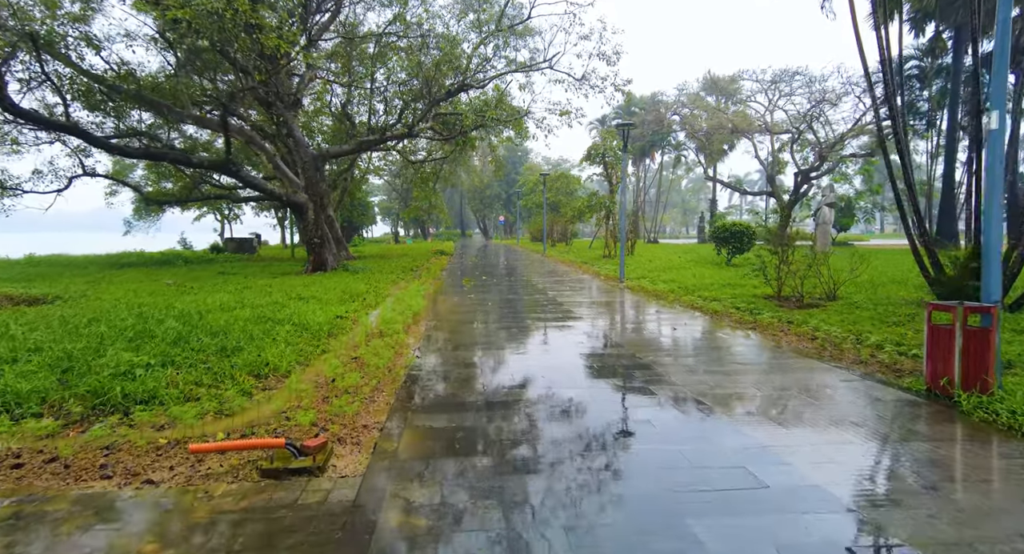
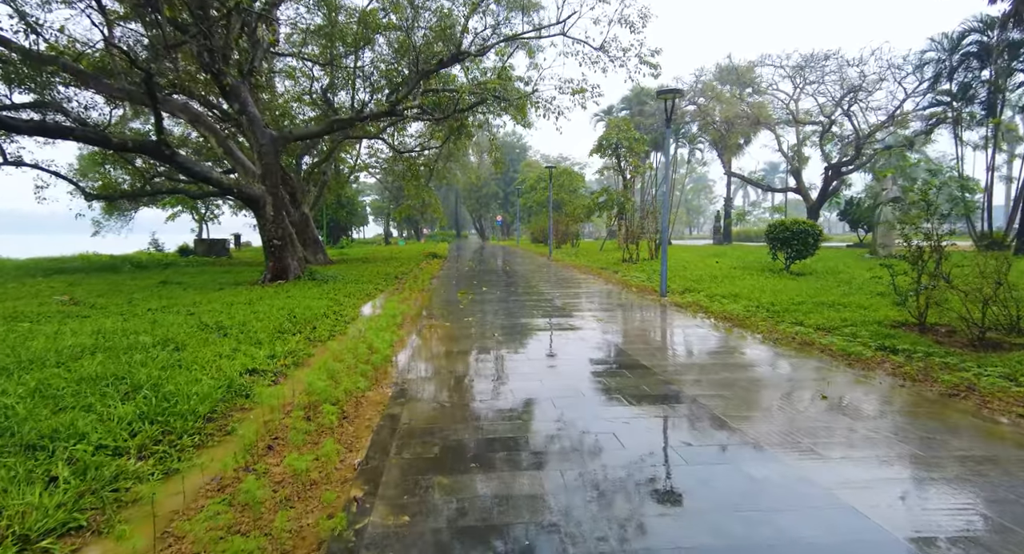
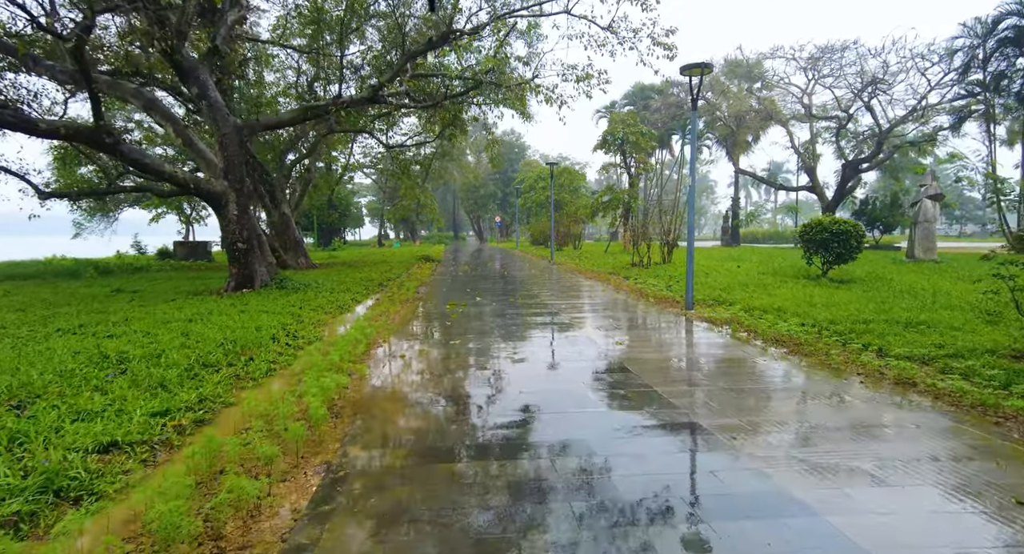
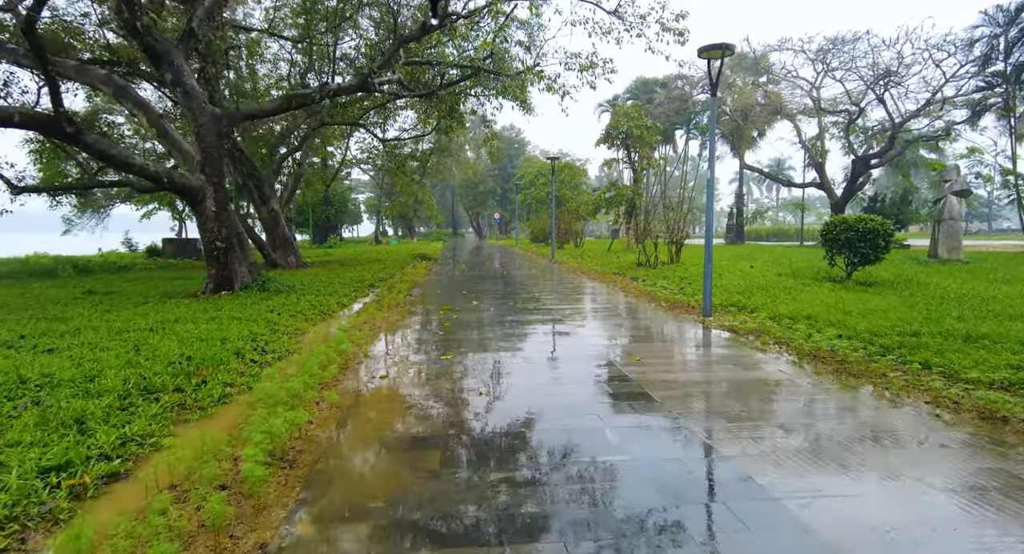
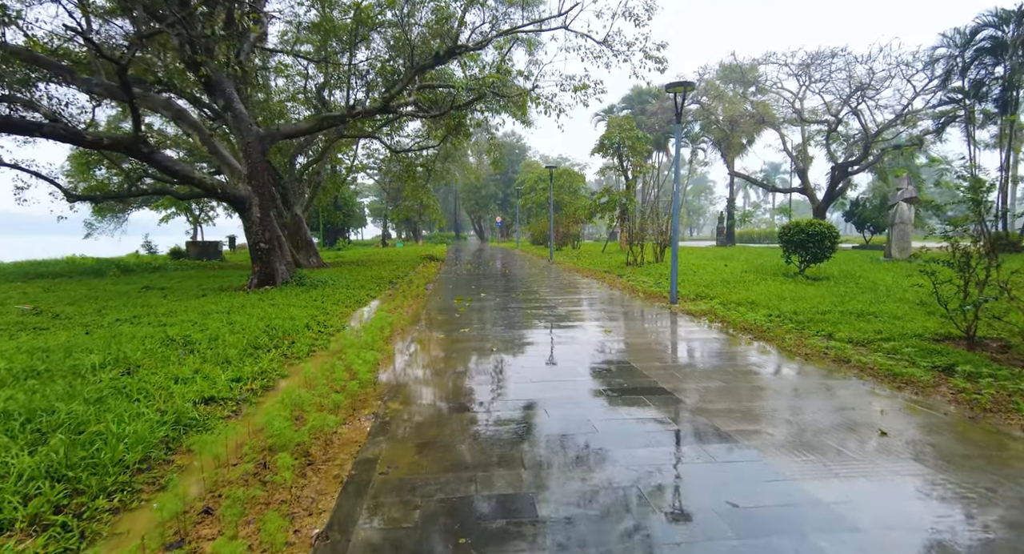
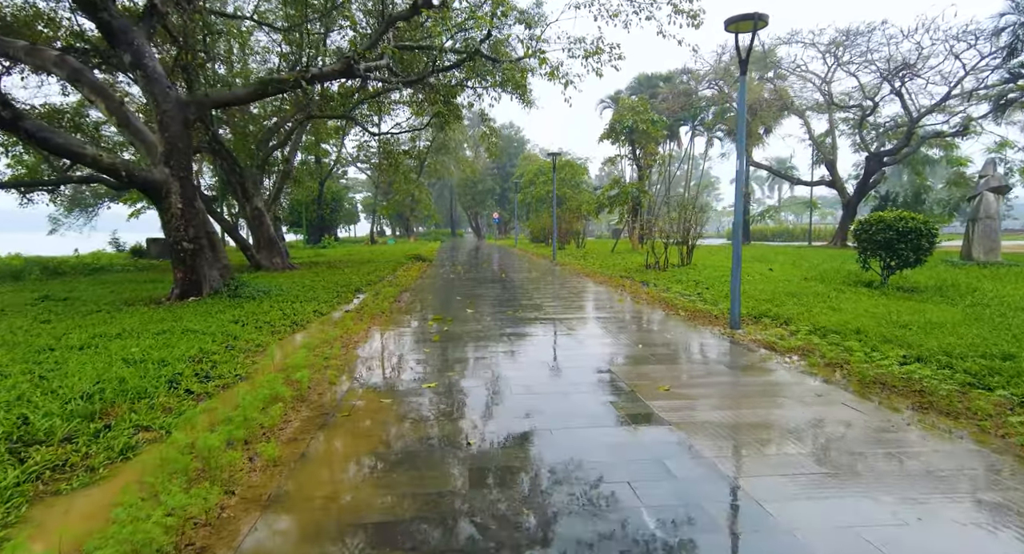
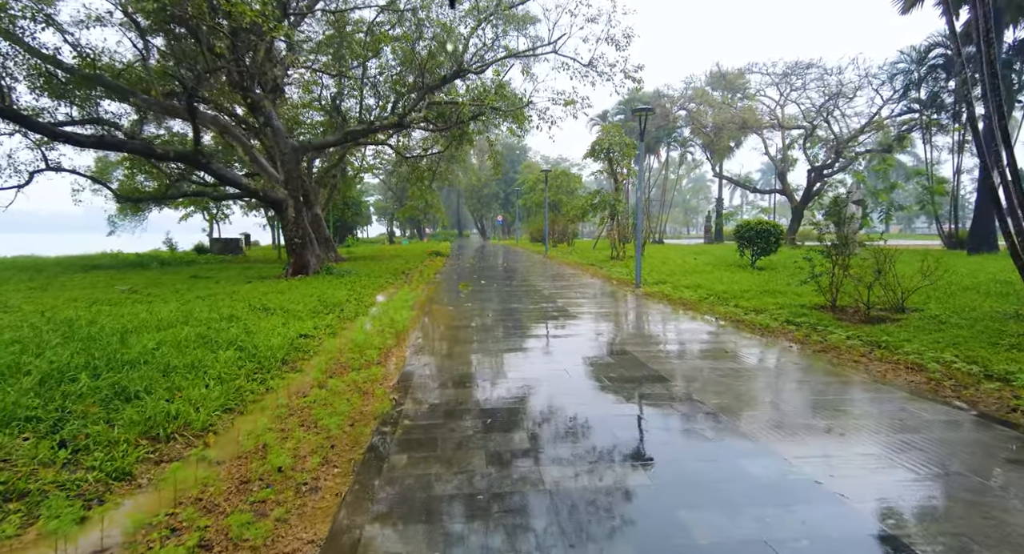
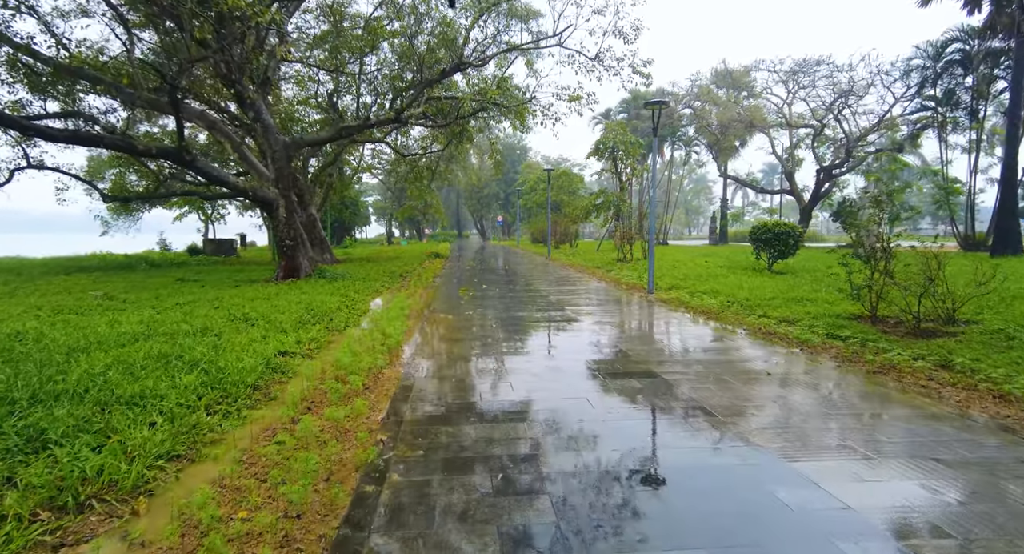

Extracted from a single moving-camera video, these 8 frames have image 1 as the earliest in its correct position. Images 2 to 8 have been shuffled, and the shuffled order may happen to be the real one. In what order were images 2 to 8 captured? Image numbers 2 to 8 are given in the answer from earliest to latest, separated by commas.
7, 8, 2, 5, 3, 4, 6
